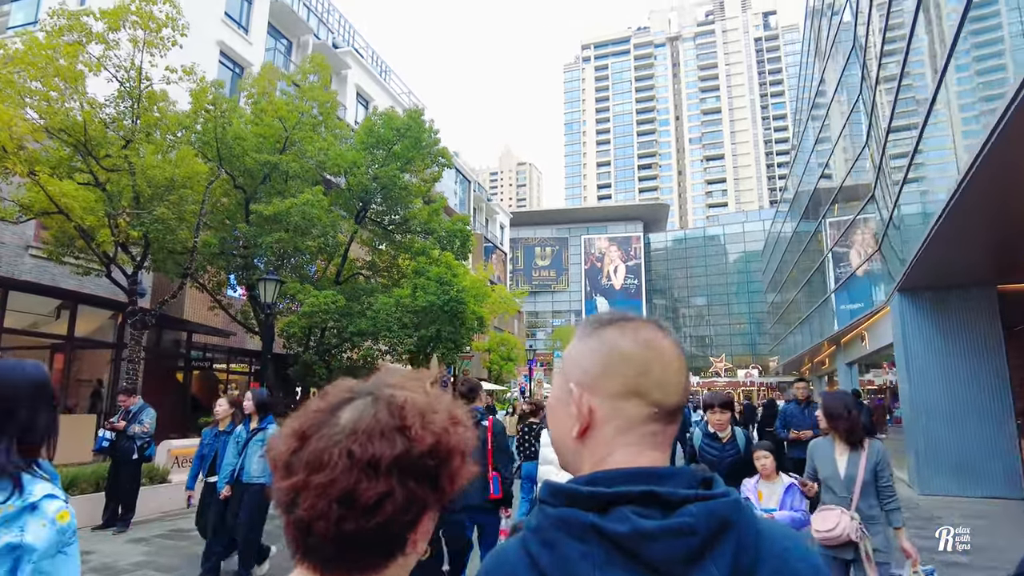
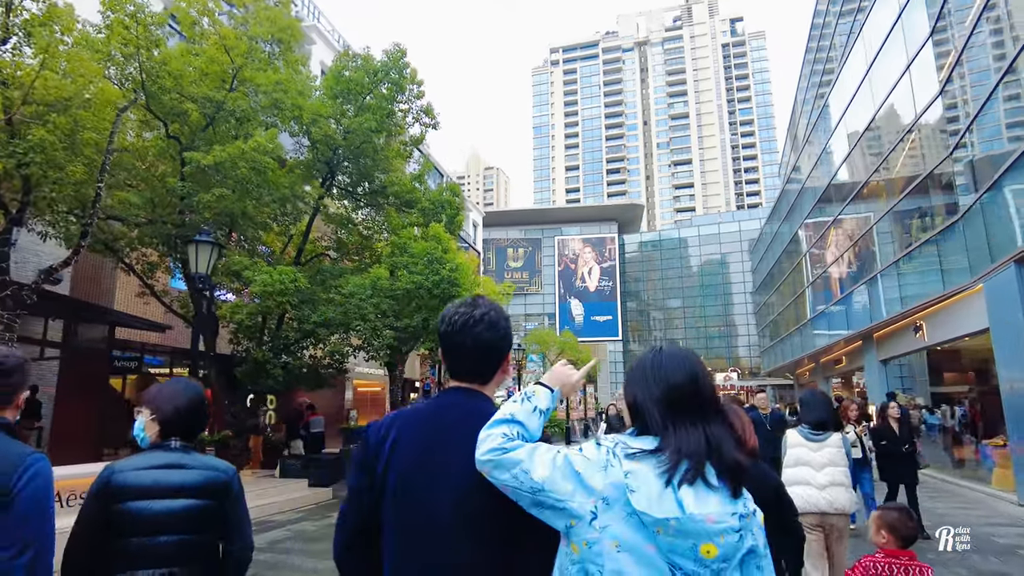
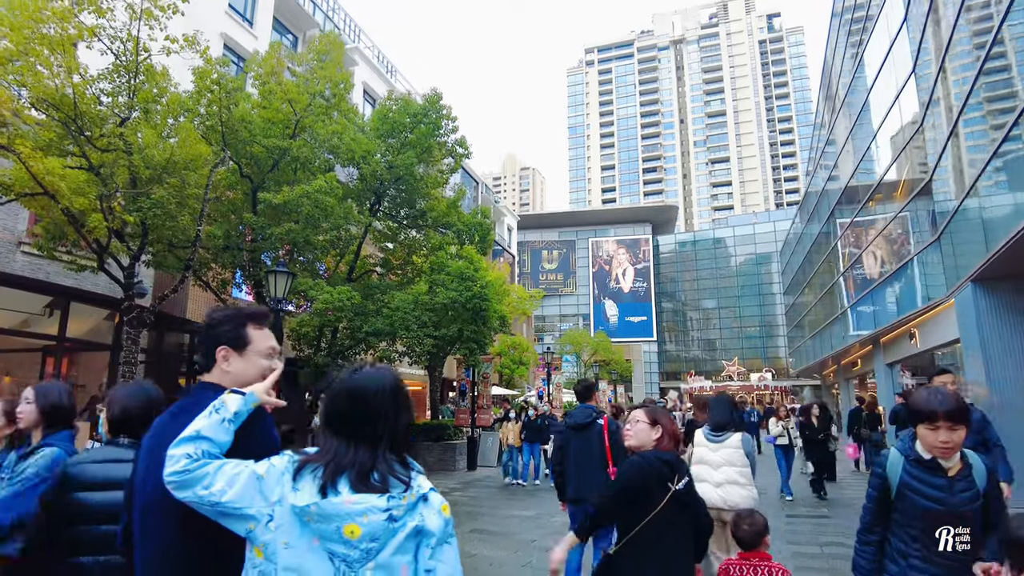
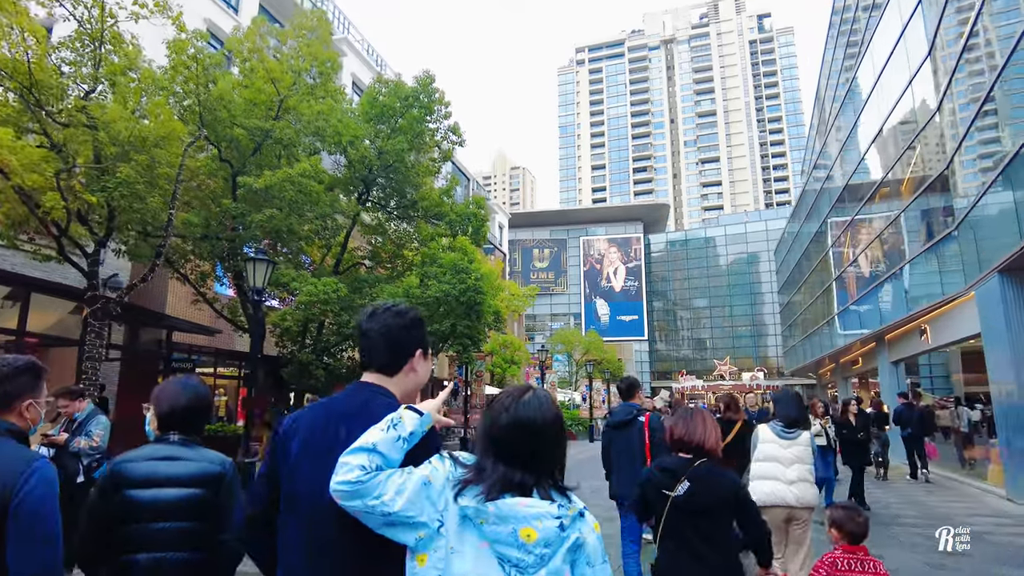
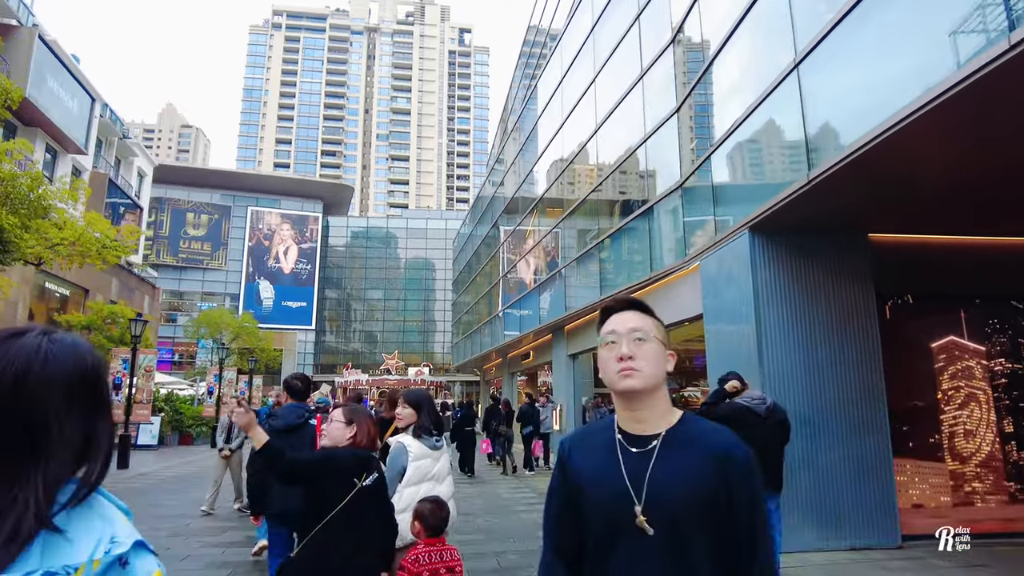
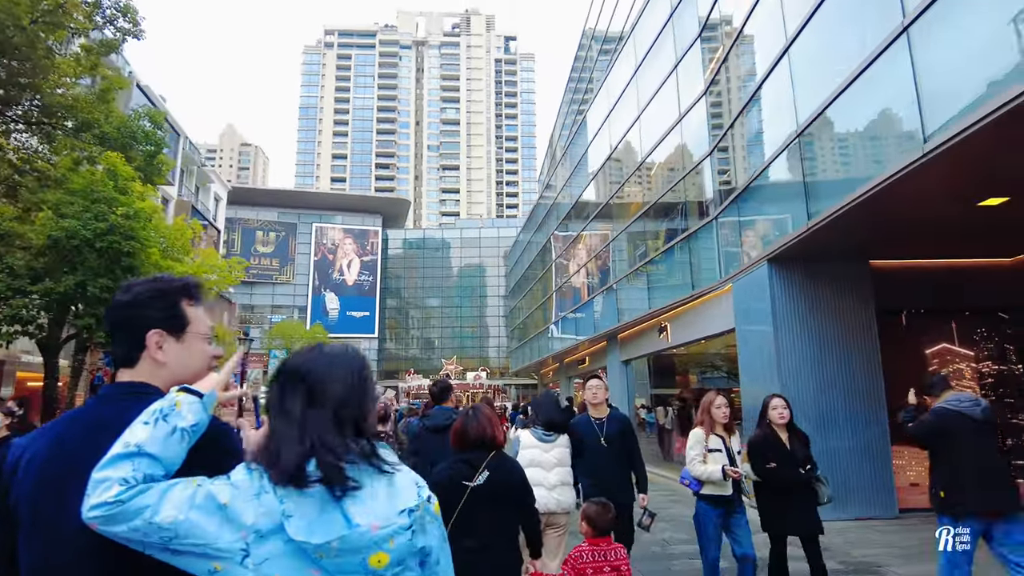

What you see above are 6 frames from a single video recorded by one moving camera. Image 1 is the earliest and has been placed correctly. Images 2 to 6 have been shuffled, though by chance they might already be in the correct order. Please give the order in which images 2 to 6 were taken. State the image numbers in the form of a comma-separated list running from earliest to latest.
3, 4, 2, 6, 5
